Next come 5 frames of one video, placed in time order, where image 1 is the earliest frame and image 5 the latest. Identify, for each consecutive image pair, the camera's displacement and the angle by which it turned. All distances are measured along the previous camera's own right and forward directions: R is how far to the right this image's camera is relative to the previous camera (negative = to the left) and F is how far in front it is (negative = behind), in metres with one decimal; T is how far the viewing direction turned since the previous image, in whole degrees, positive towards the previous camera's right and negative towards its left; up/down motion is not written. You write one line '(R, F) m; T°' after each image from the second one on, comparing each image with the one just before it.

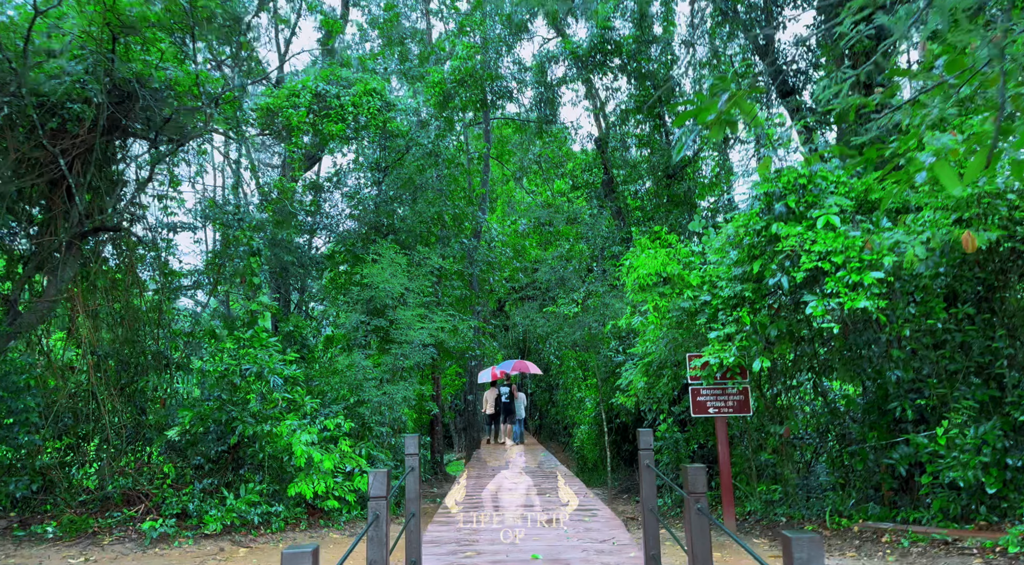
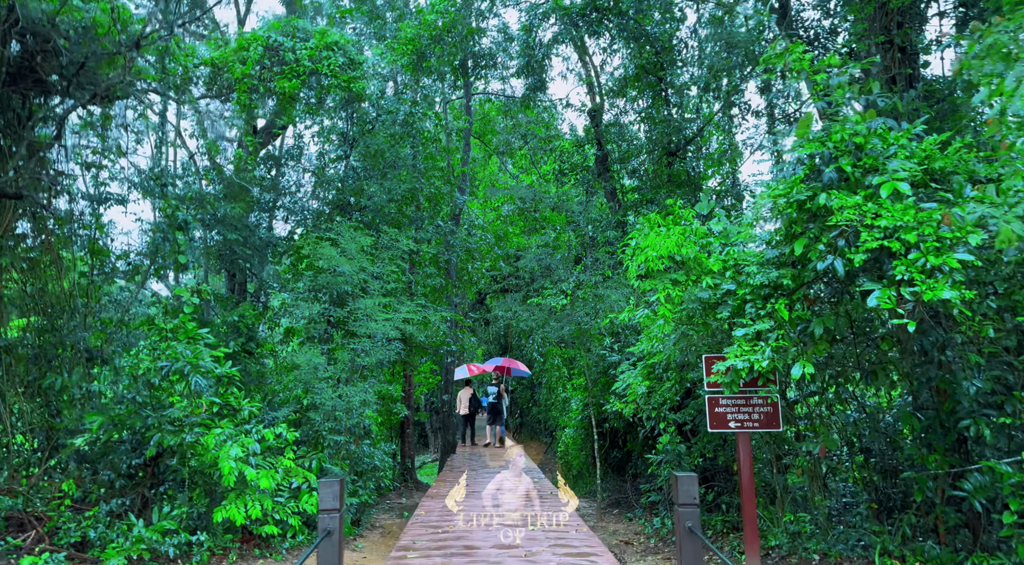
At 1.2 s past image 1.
(0.0, +1.1) m; +1°
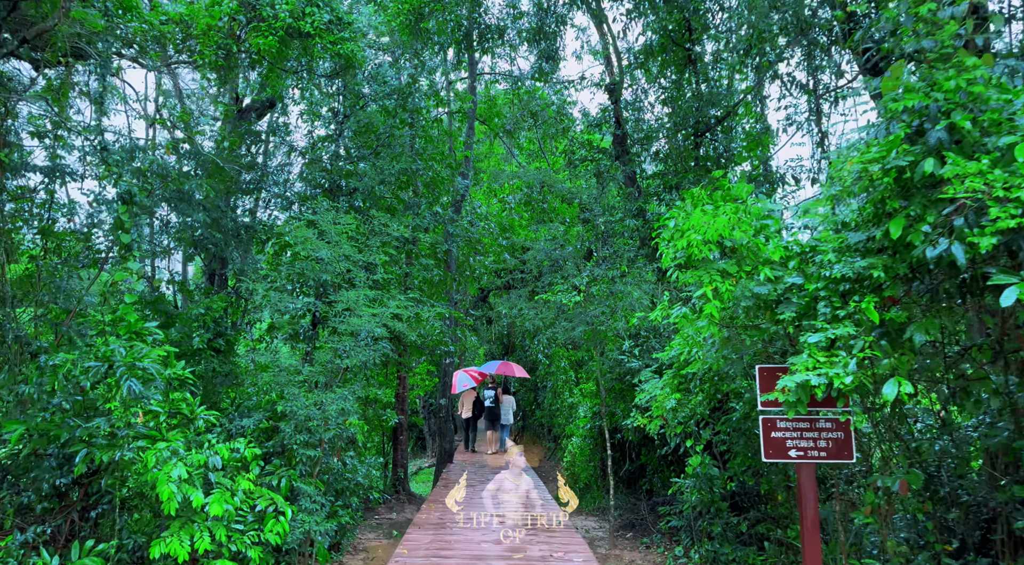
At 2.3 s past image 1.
(0.0, +1.0) m; 0°
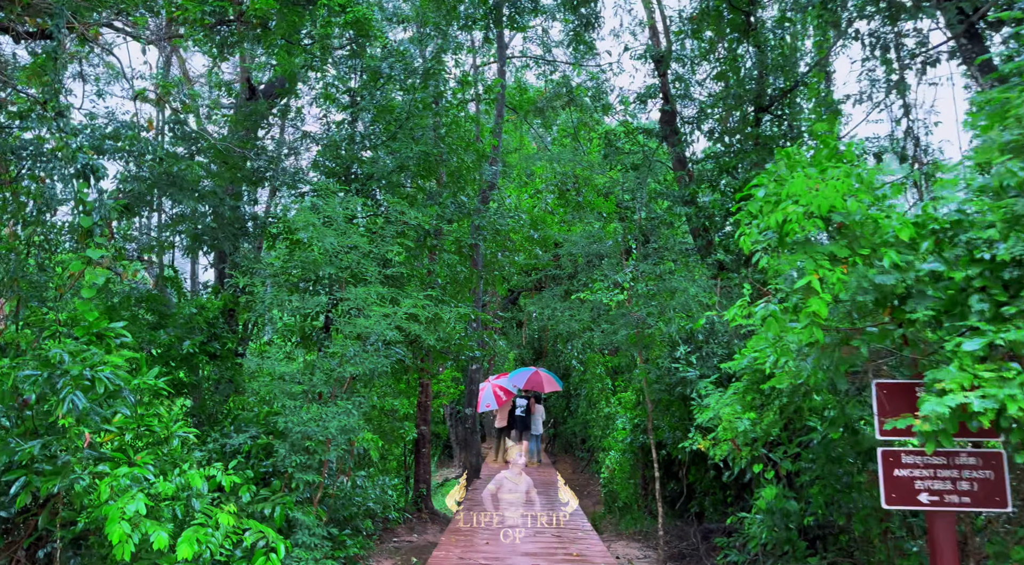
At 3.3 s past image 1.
(0.0, +0.9) m; -2°
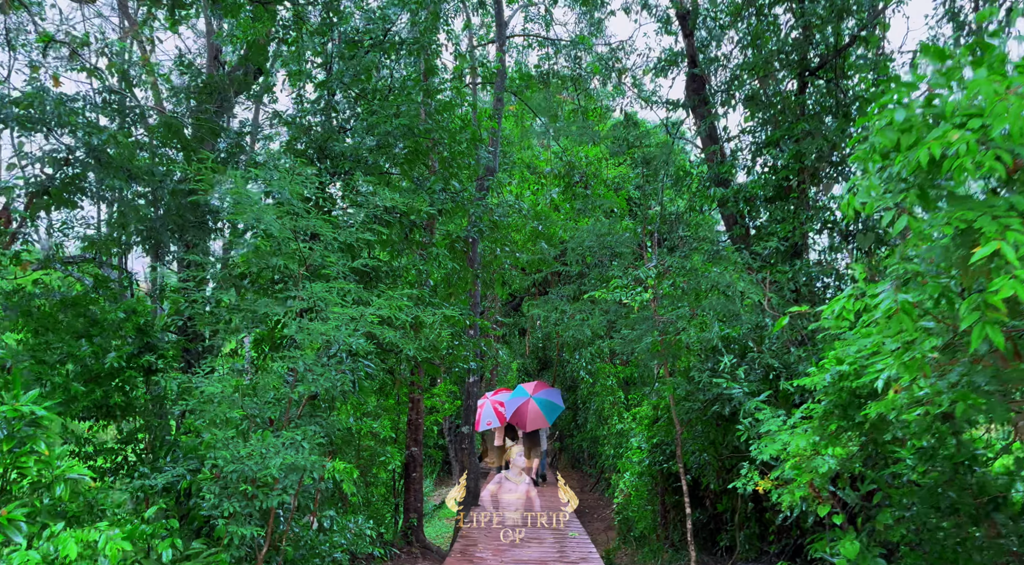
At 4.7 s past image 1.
(0.0, +1.1) m; 0°
